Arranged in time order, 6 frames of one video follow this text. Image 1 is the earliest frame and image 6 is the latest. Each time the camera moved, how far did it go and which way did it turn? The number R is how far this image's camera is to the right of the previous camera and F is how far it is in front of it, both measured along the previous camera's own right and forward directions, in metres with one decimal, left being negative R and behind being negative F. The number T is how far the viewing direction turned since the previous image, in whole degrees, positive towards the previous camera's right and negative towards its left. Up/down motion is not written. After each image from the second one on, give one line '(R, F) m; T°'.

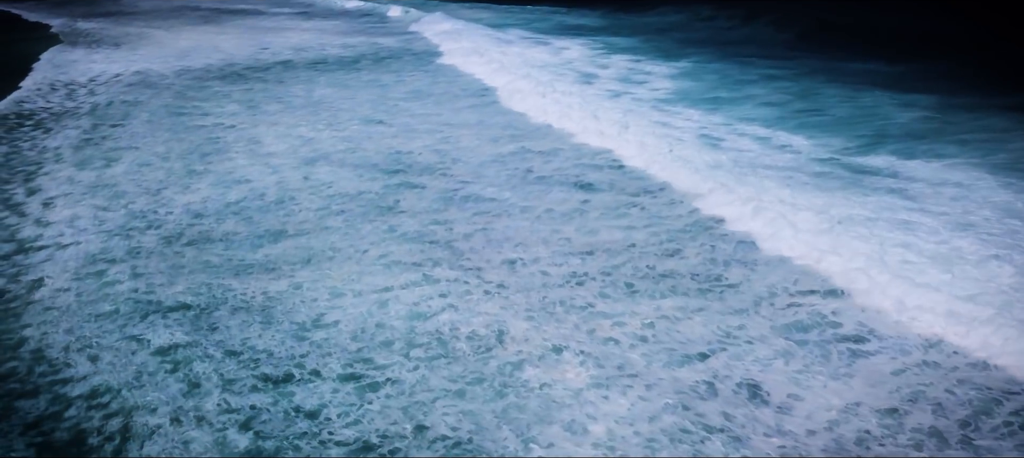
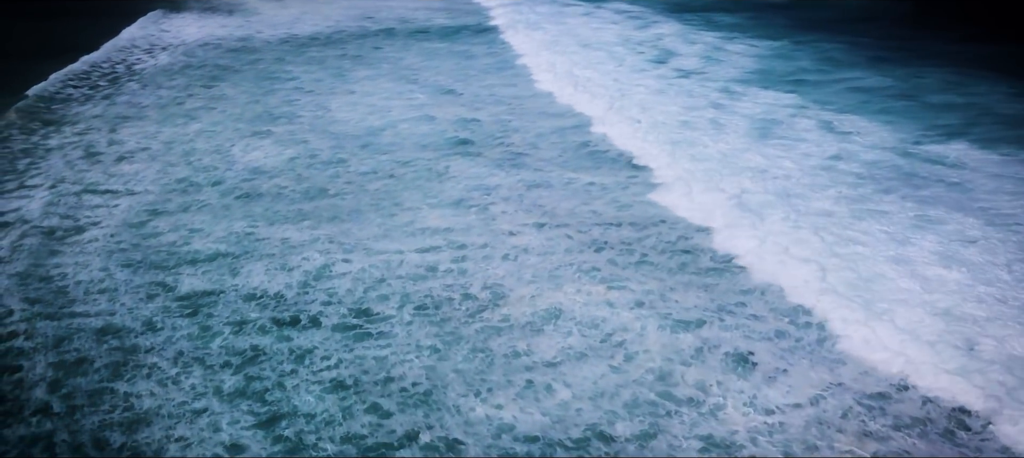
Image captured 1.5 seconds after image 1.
(+1.7, -0.4) m; -9°
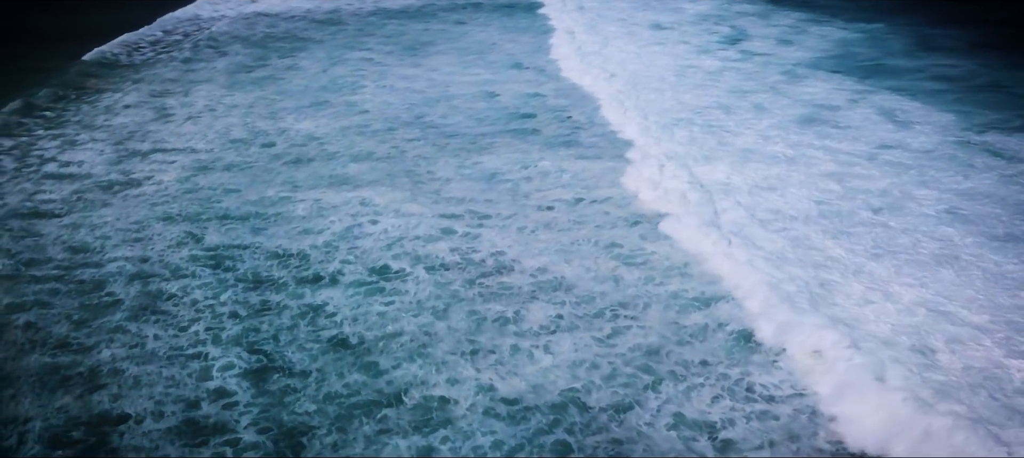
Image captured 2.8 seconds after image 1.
(+1.3, -0.3) m; -7°
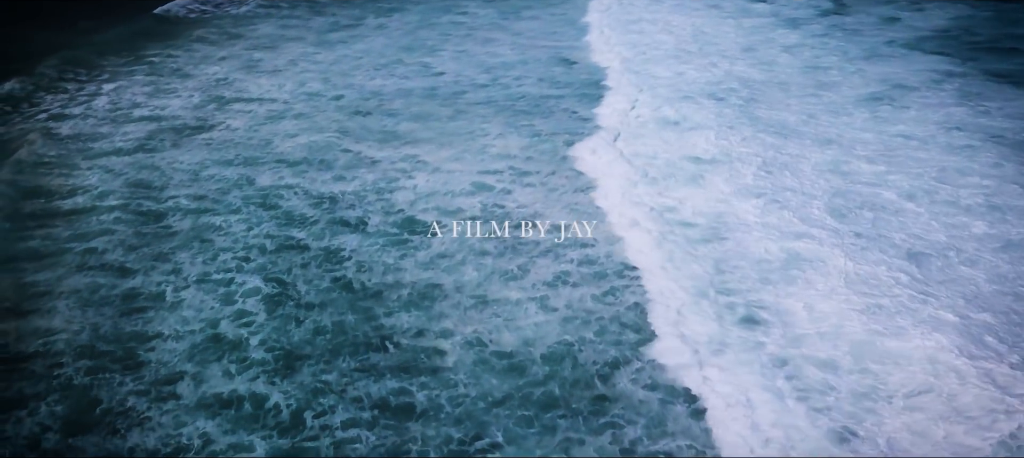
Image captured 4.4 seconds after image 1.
(+1.5, -0.3) m; -9°
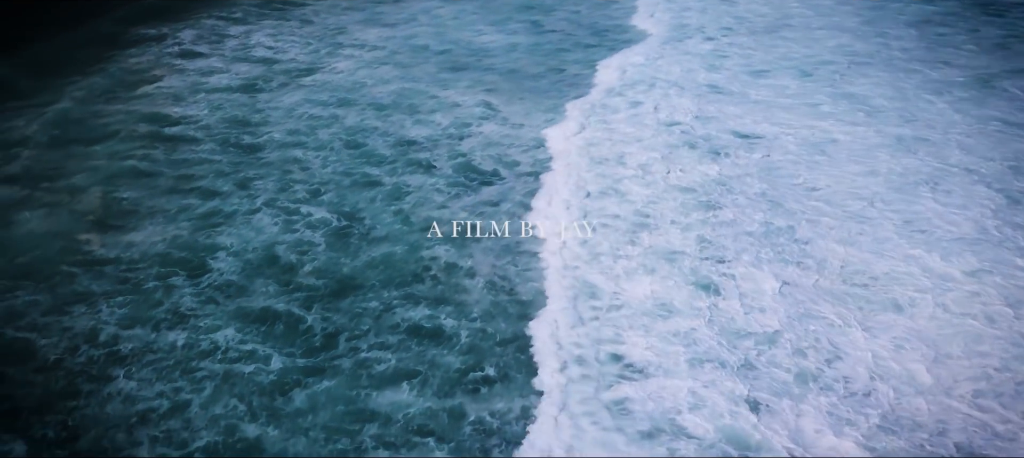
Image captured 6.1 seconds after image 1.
(+1.4, -0.2) m; -11°
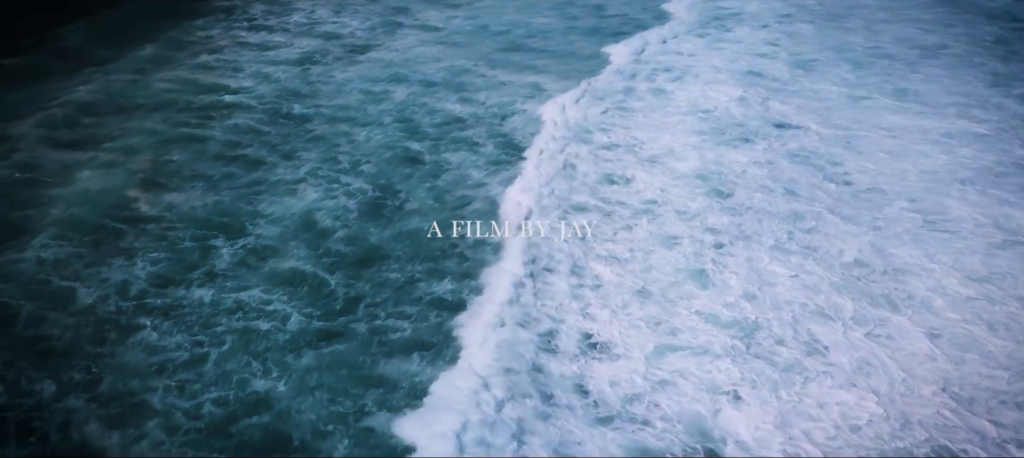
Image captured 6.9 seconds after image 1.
(+0.6, -0.1) m; -5°
